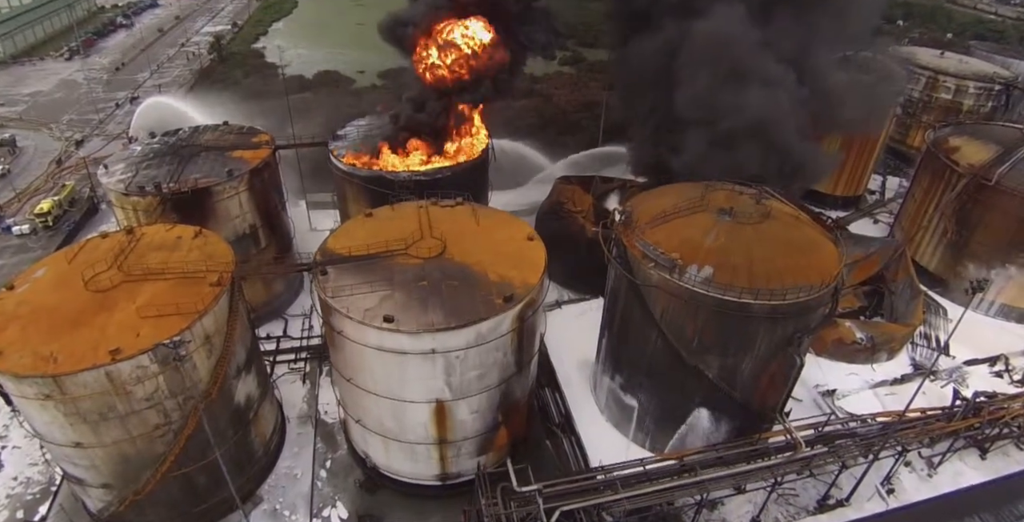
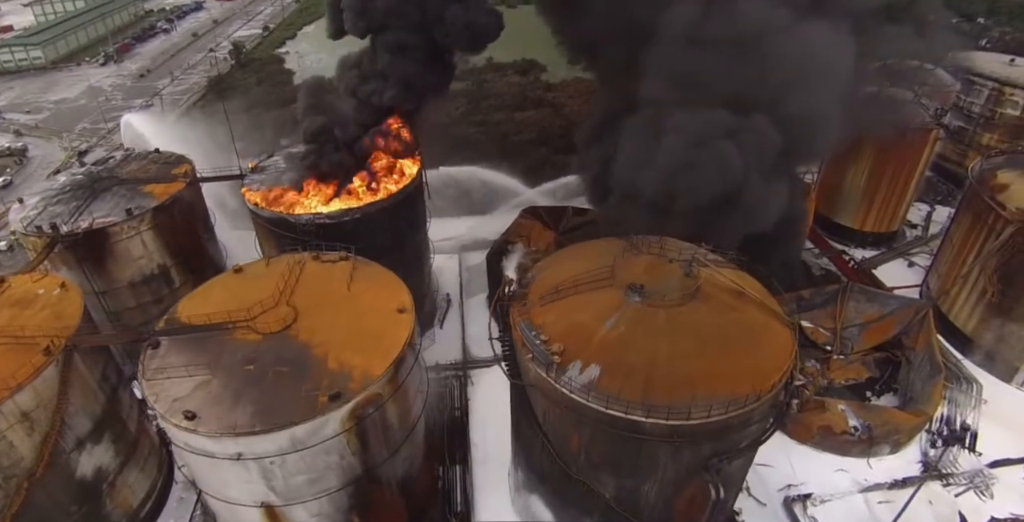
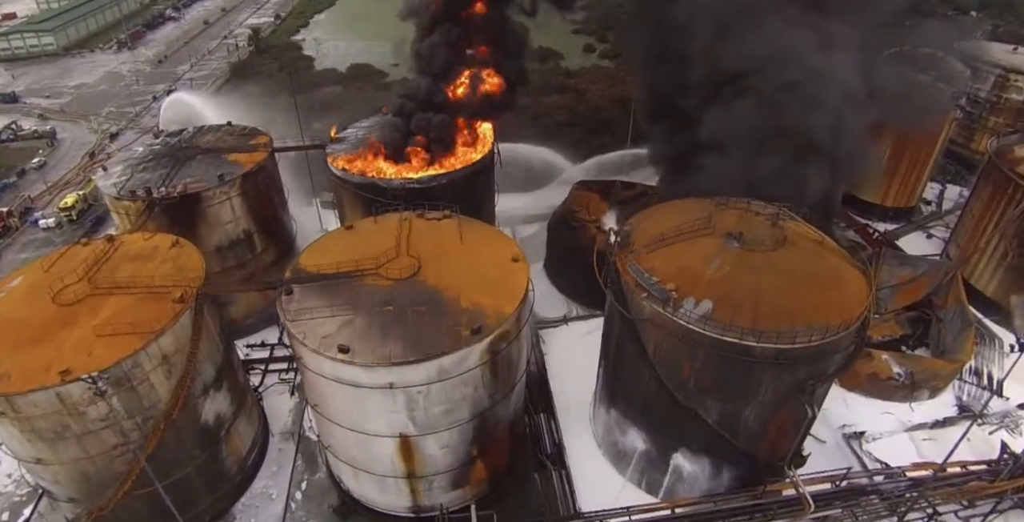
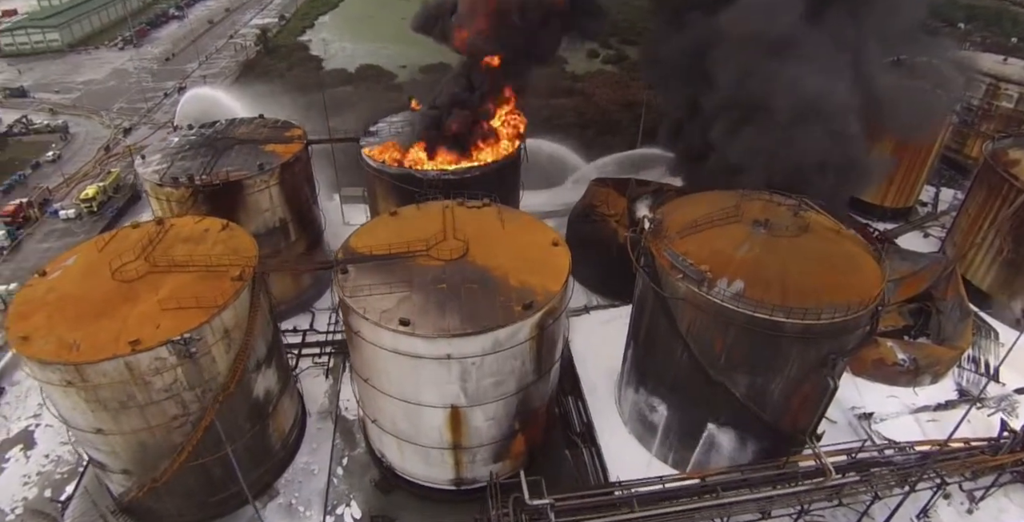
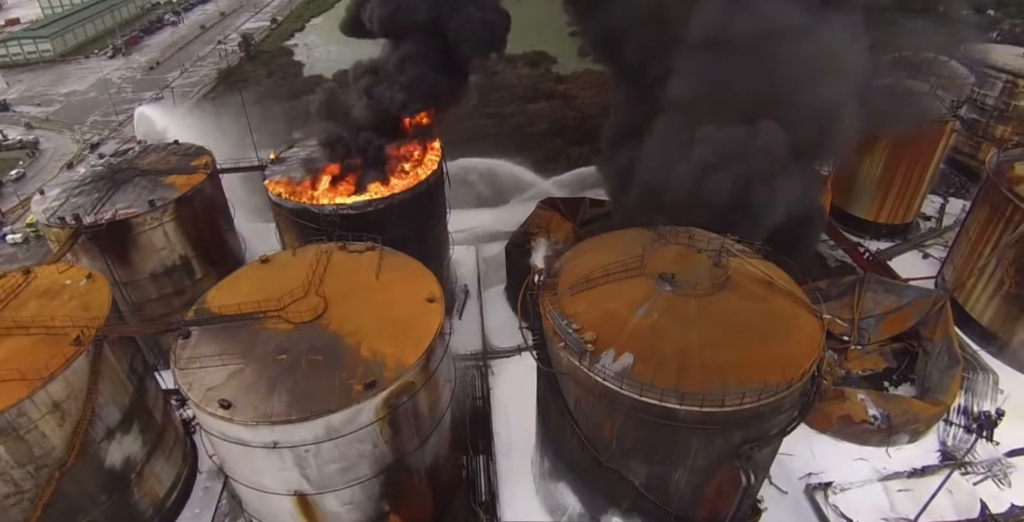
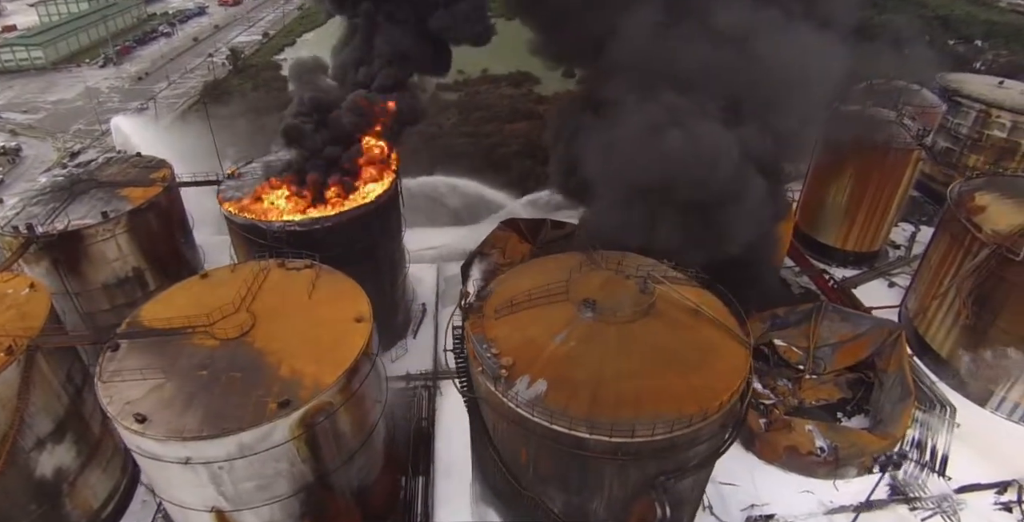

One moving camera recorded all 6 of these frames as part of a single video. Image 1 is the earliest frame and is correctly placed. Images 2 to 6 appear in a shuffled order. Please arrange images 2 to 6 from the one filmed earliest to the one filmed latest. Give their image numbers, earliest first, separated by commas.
4, 3, 5, 2, 6
